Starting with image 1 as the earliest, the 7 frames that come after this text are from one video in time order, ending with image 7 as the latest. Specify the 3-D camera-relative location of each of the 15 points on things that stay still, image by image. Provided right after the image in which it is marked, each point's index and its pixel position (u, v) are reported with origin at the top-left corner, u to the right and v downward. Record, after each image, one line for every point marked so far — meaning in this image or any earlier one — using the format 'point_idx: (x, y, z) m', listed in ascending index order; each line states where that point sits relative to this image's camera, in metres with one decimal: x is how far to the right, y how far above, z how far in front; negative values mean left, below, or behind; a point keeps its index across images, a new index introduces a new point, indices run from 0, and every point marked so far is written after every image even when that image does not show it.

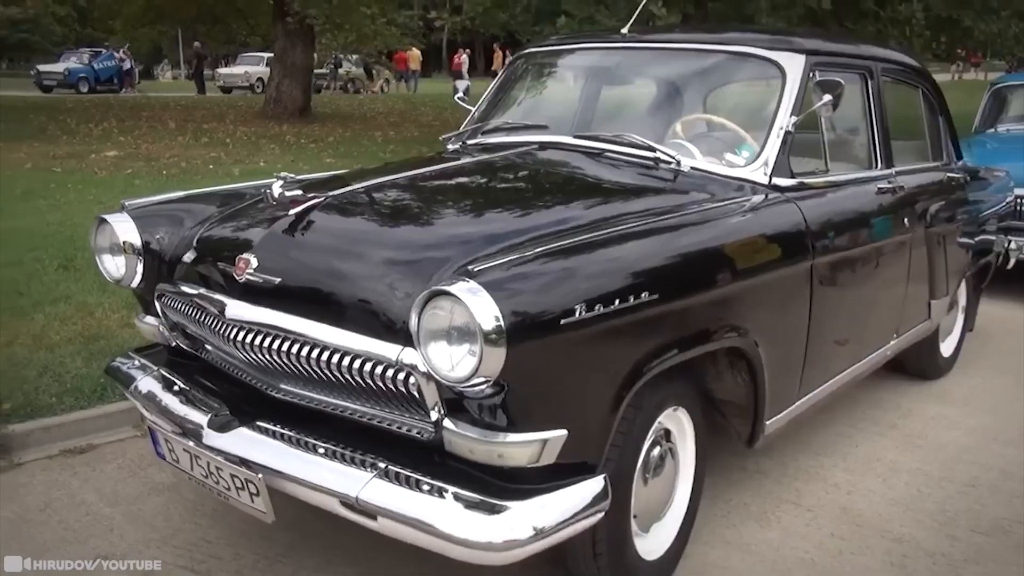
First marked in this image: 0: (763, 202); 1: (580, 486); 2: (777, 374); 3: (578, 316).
0: (+0.9, +0.3, +3.4) m
1: (+0.2, -0.5, +2.5) m
2: (+1.0, -0.3, +3.4) m
3: (+0.1, -0.1, +2.4) m
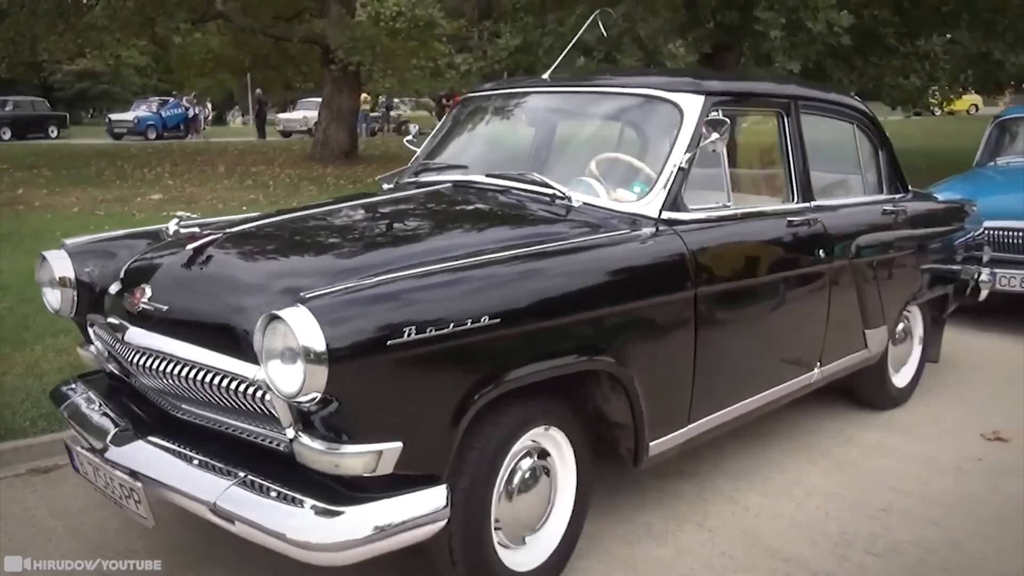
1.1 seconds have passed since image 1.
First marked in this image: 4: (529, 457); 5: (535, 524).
0: (+0.5, +0.2, +3.6) m
1: (-0.3, -0.6, +2.7) m
2: (+0.6, -0.4, +3.6) m
3: (-0.3, -0.1, +2.6) m
4: (+0.1, -0.6, +3.2) m
5: (+0.1, -0.9, +3.3) m
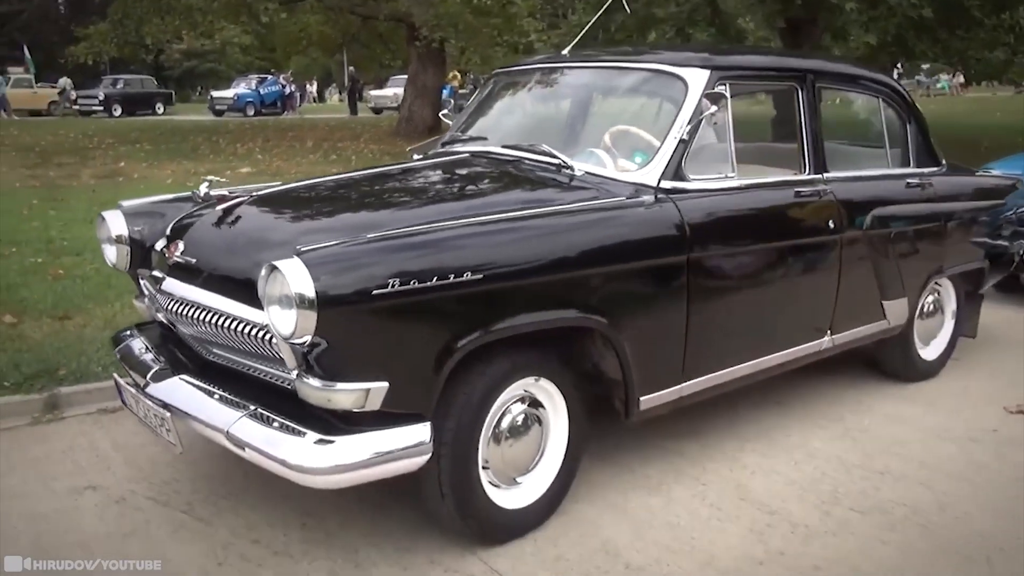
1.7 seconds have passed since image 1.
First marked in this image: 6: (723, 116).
0: (+0.5, +0.4, +3.8) m
1: (-0.4, -0.5, +3.0) m
2: (+0.6, -0.3, +3.8) m
3: (-0.4, 0.0, +2.9) m
4: (0.0, -0.4, +3.5) m
5: (+0.1, -0.7, +3.5) m
6: (+1.0, +0.8, +4.2) m
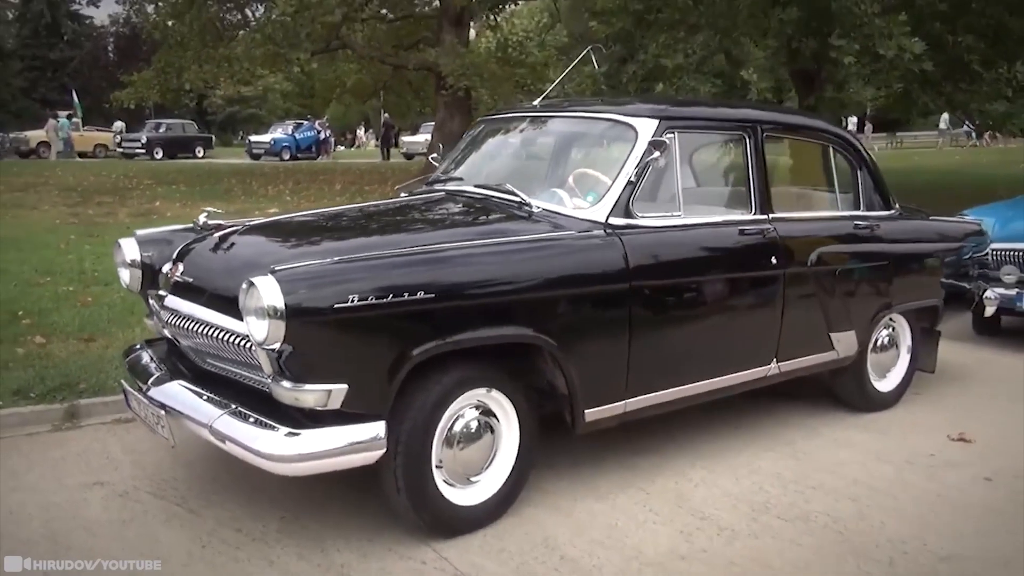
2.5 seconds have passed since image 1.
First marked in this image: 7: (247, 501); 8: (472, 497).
0: (+0.4, +0.2, +4.3) m
1: (-0.6, -0.5, +3.5) m
2: (+0.4, -0.4, +4.2) m
3: (-0.6, -0.1, +3.4) m
4: (-0.2, -0.5, +3.9) m
5: (-0.1, -0.8, +4.0) m
6: (+0.8, +0.6, +4.7) m
7: (-1.2, -1.0, +4.2) m
8: (-0.2, -0.9, +3.9) m
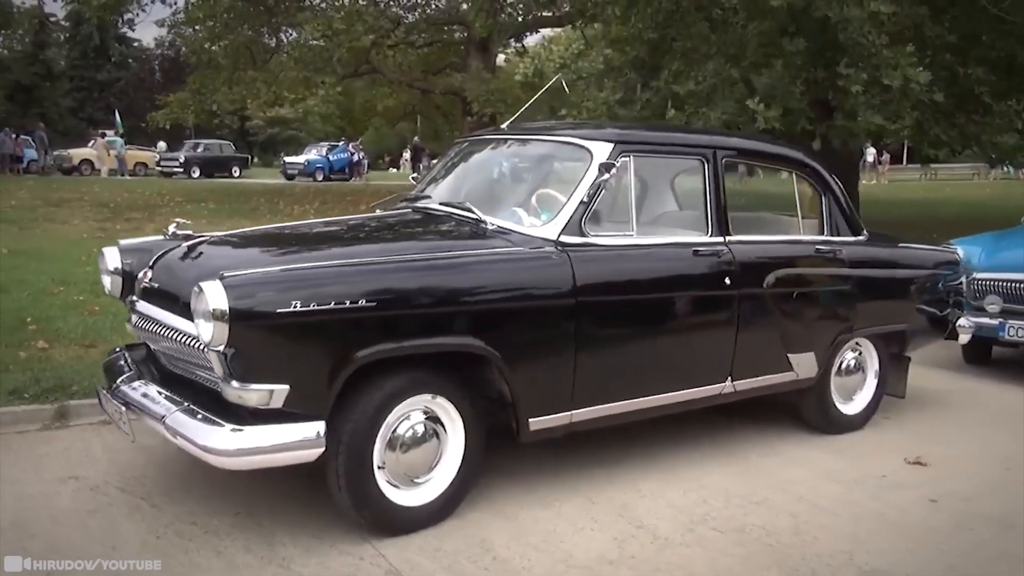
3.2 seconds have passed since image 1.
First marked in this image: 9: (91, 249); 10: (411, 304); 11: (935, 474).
0: (+0.1, +0.2, +4.5) m
1: (-0.8, -0.6, +3.7) m
2: (+0.1, -0.5, +4.4) m
3: (-0.9, -0.1, +3.6) m
4: (-0.4, -0.6, +4.1) m
5: (-0.4, -0.8, +4.2) m
6: (+0.6, +0.6, +4.8) m
7: (-1.5, -1.0, +4.4) m
8: (-0.4, -1.0, +4.1) m
9: (-5.9, +0.5, +12.7) m
10: (-0.4, -0.1, +3.9) m
11: (+2.4, -1.1, +5.2) m
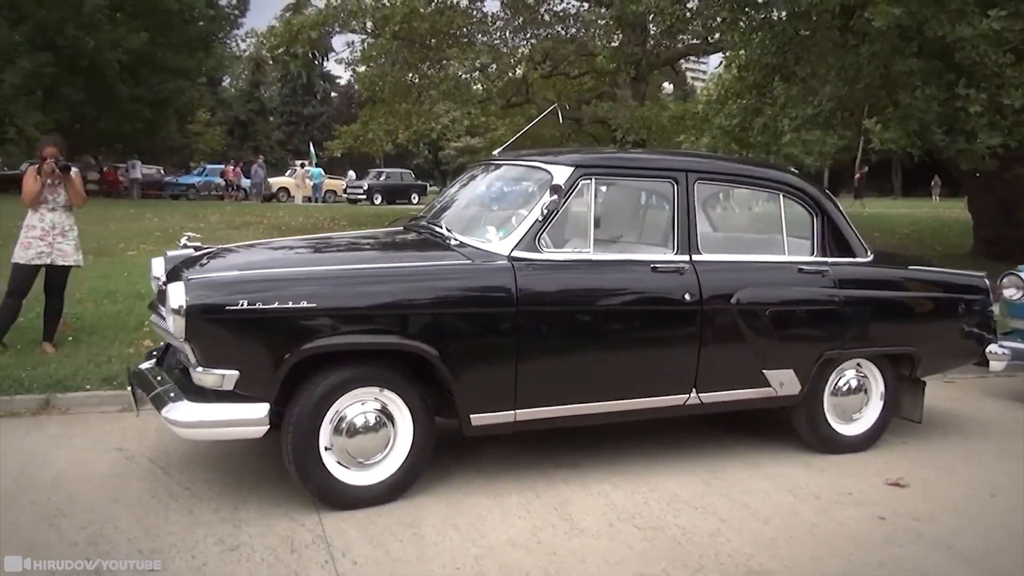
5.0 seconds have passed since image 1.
0: (-0.1, +0.1, +4.9) m
1: (-1.2, -0.6, +4.4) m
2: (-0.1, -0.5, +4.9) m
3: (-1.3, -0.1, +4.3) m
4: (-0.7, -0.6, +4.7) m
5: (-0.7, -0.9, +4.7) m
6: (+0.4, +0.5, +5.2) m
7: (-1.7, -1.0, +5.2) m
8: (-0.8, -1.0, +4.7) m
9: (-4.3, +0.3, +14.2) m
10: (-0.8, -0.1, +4.5) m
11: (+2.2, -1.2, +5.1) m
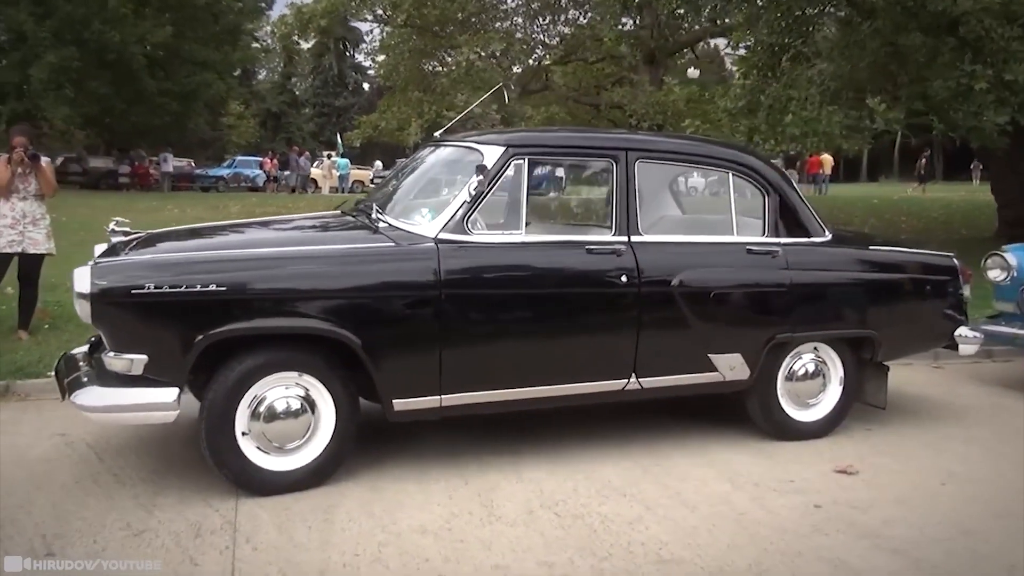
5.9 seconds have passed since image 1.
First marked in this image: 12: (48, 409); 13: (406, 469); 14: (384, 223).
0: (-0.5, +0.2, +4.8) m
1: (-1.7, -0.5, +4.3) m
2: (-0.5, -0.4, +4.8) m
3: (-1.7, 0.0, +4.3) m
4: (-1.1, -0.5, +4.6) m
5: (-1.1, -0.8, +4.7) m
6: (0.0, +0.6, +5.1) m
7: (-2.1, -1.0, +5.2) m
8: (-1.2, -0.9, +4.6) m
9: (-4.3, +0.5, +14.3) m
10: (-1.2, 0.0, +4.4) m
11: (+1.8, -1.1, +4.9) m
12: (-3.2, -0.8, +6.3) m
13: (-0.5, -1.0, +5.0) m
14: (-0.7, +0.4, +5.2) m
